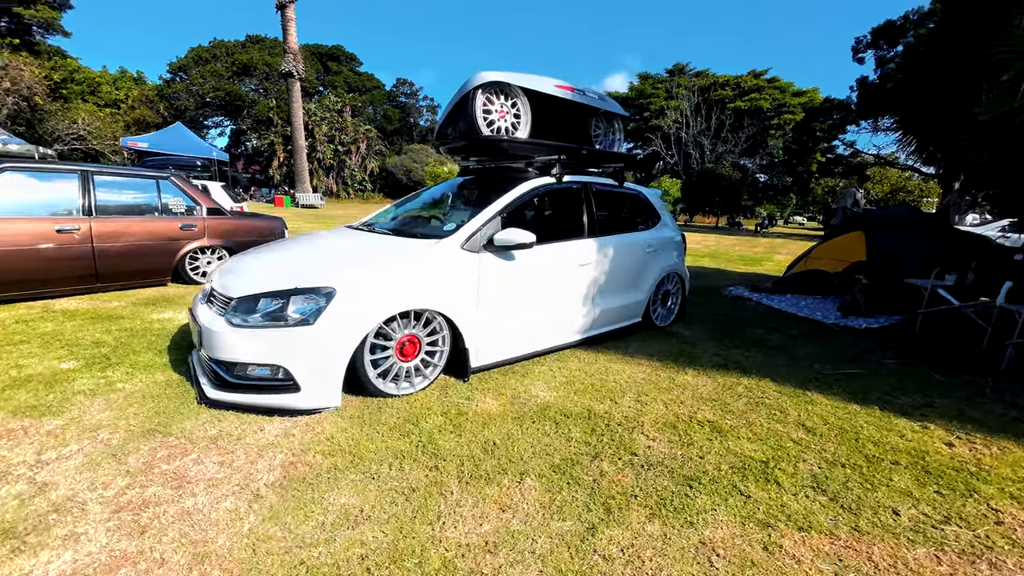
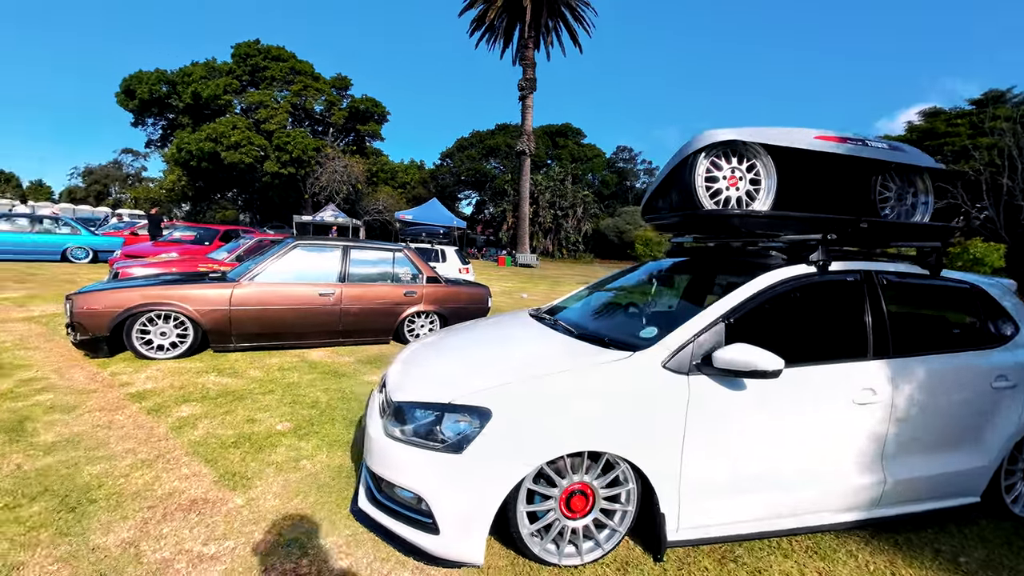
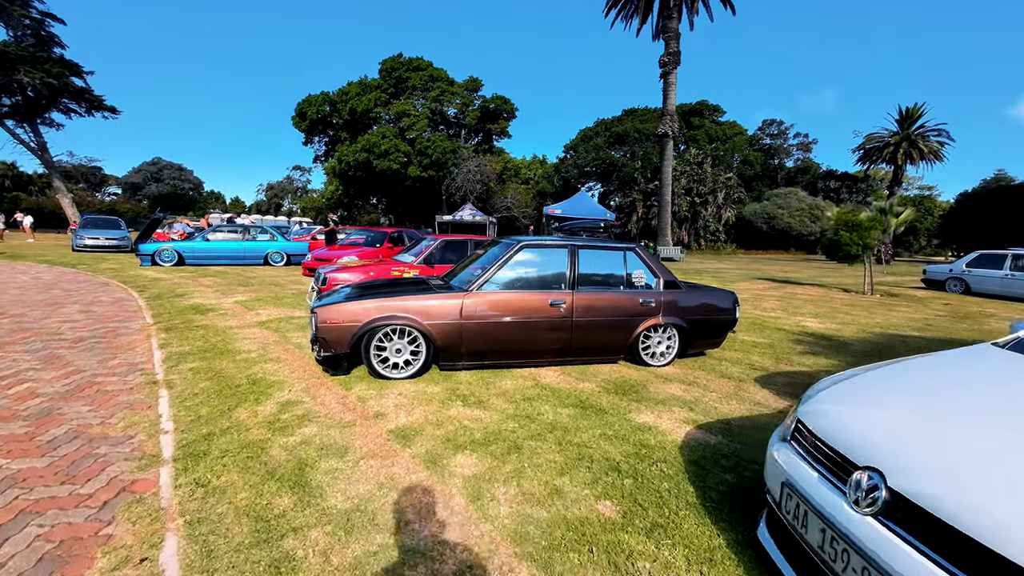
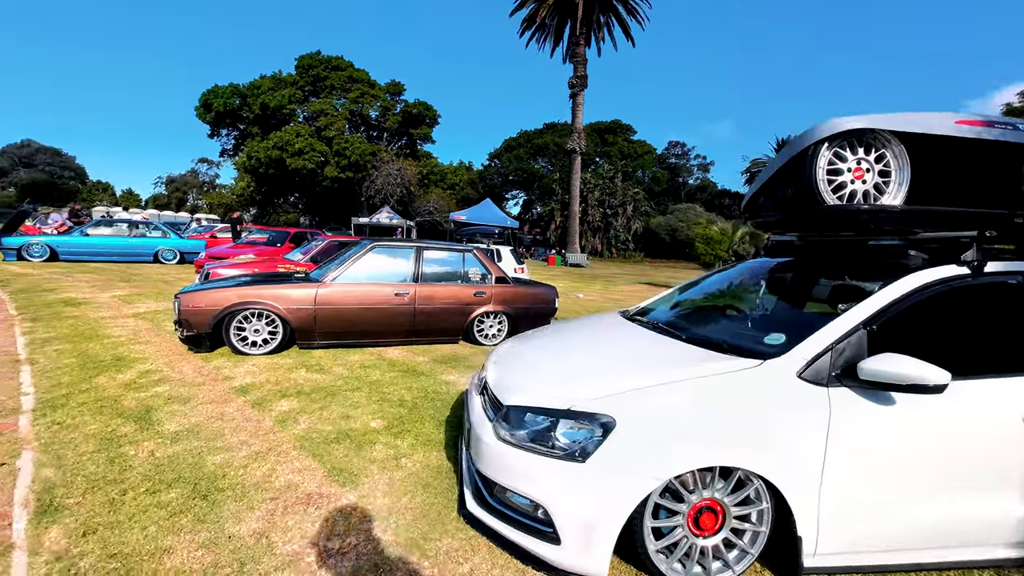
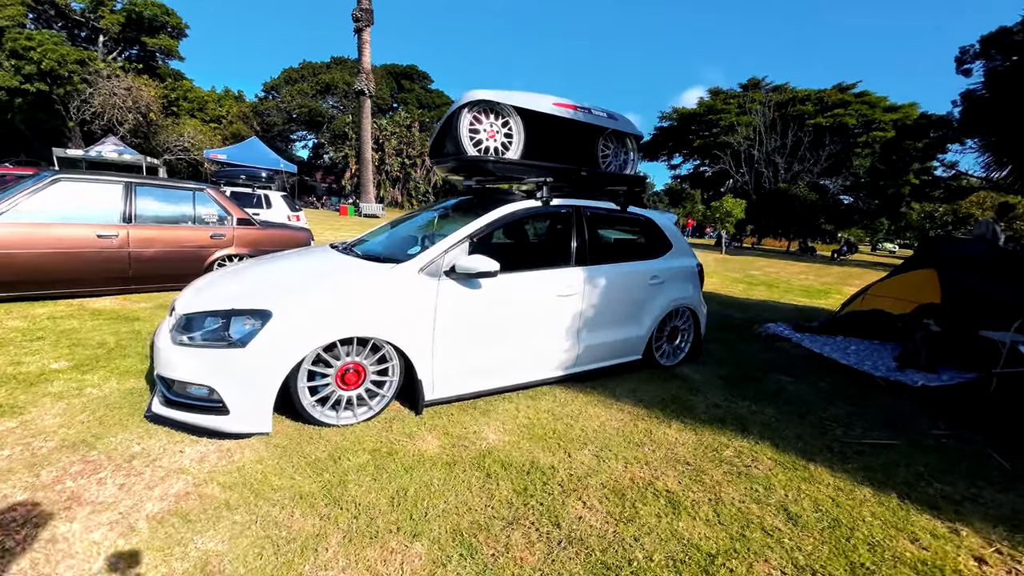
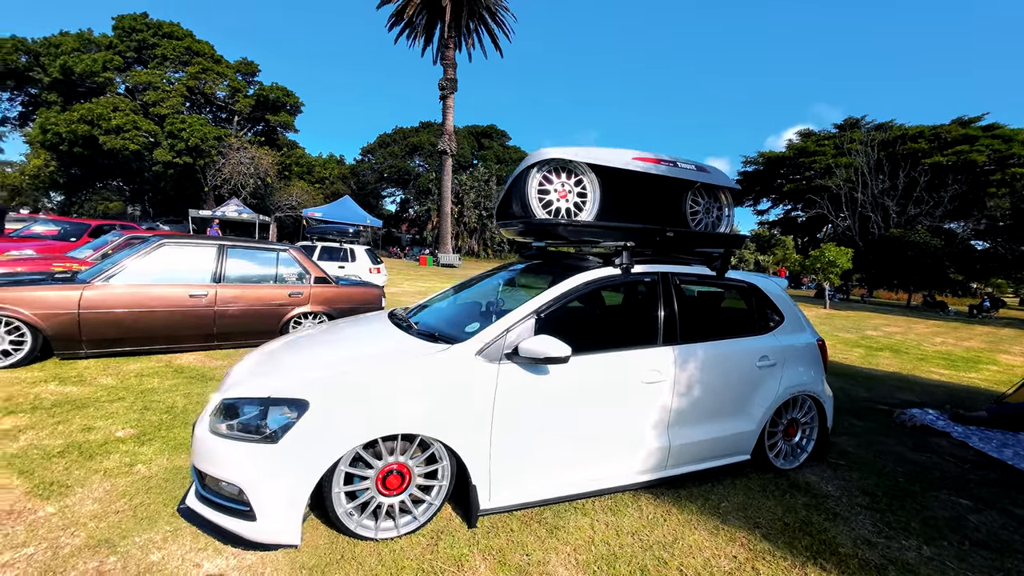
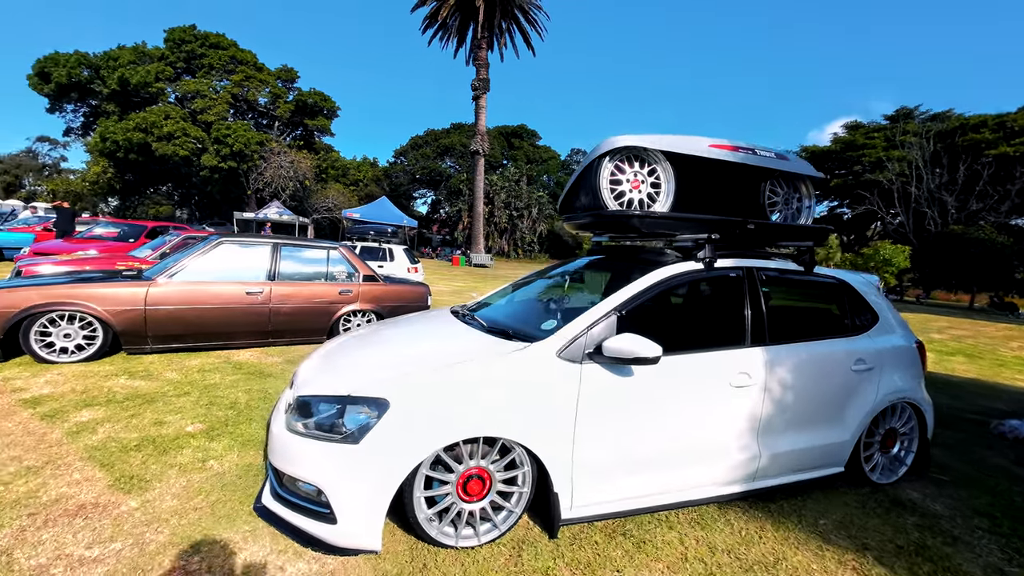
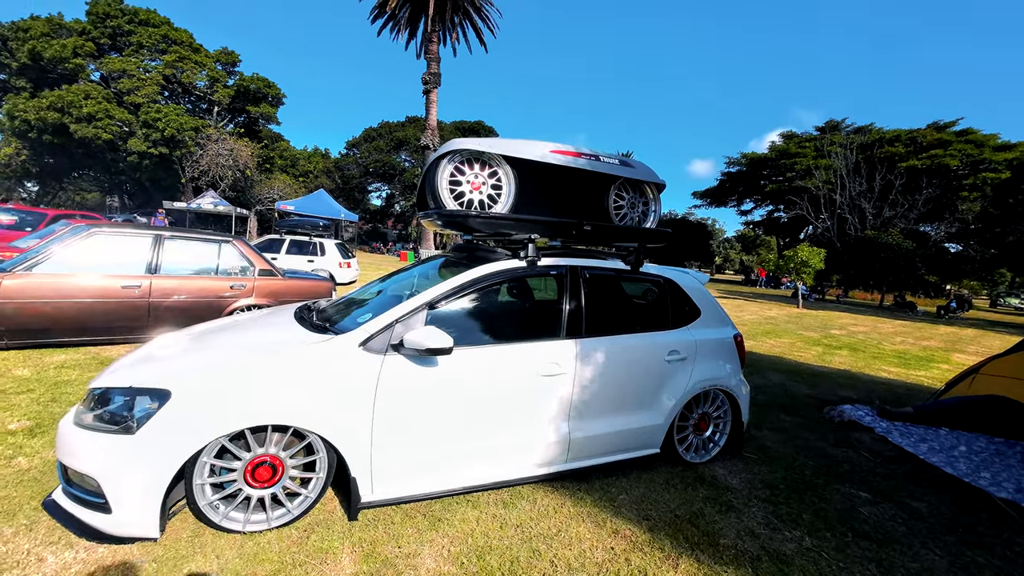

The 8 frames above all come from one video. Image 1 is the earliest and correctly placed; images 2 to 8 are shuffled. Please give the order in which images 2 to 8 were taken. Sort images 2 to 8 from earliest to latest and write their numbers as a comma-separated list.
5, 8, 6, 7, 2, 4, 3
